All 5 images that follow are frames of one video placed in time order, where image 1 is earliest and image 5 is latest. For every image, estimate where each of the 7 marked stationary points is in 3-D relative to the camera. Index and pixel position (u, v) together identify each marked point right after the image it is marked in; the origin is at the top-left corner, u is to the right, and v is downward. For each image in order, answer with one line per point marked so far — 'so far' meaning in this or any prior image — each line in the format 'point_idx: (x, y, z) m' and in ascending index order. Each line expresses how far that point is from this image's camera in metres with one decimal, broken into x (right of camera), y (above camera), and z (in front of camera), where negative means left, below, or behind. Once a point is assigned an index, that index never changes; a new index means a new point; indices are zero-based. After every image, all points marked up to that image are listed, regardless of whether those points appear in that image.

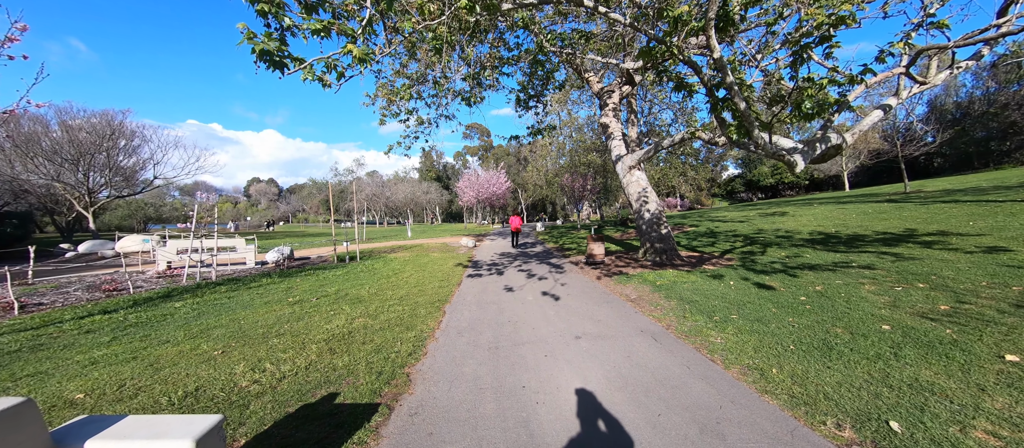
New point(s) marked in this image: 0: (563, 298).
0: (+1.0, -1.5, +6.6) m
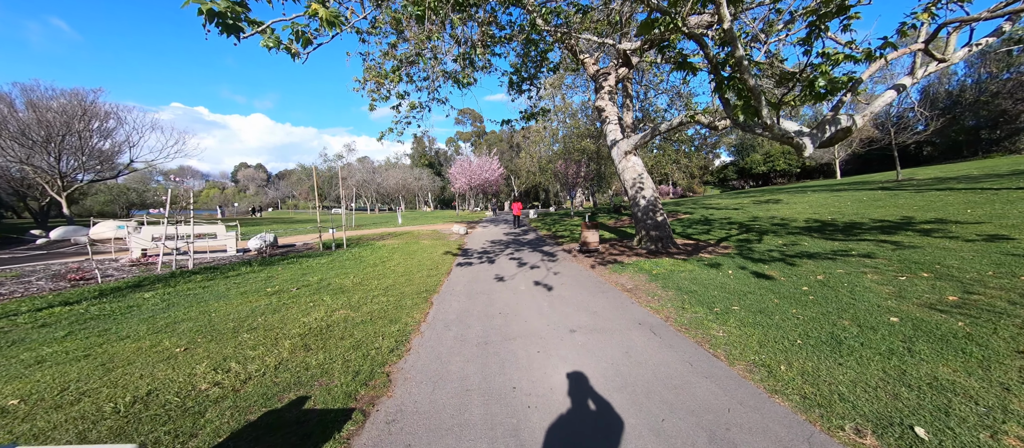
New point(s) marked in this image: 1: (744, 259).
0: (+0.9, -1.2, +6.3) m
1: (+5.2, -0.8, +7.5) m
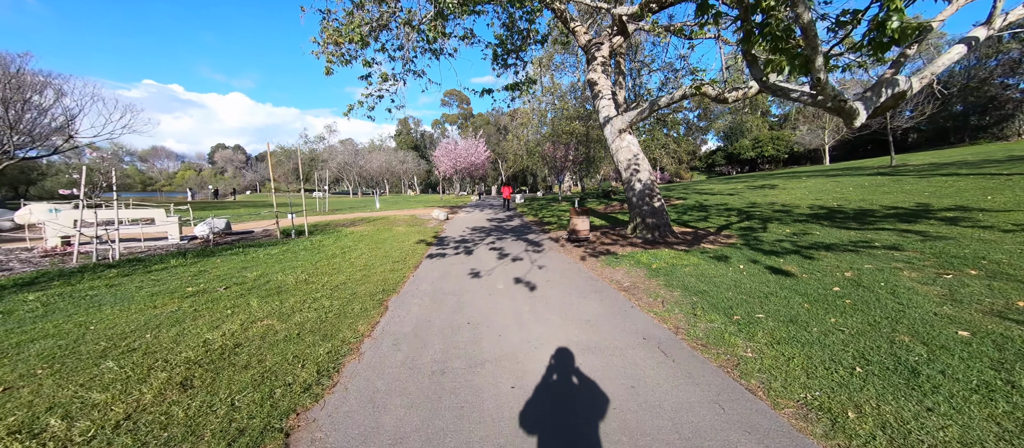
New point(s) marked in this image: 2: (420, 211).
0: (+0.5, -1.0, +5.3) m
1: (+4.8, -0.5, +6.6) m
2: (-5.3, +0.7, +19.1) m
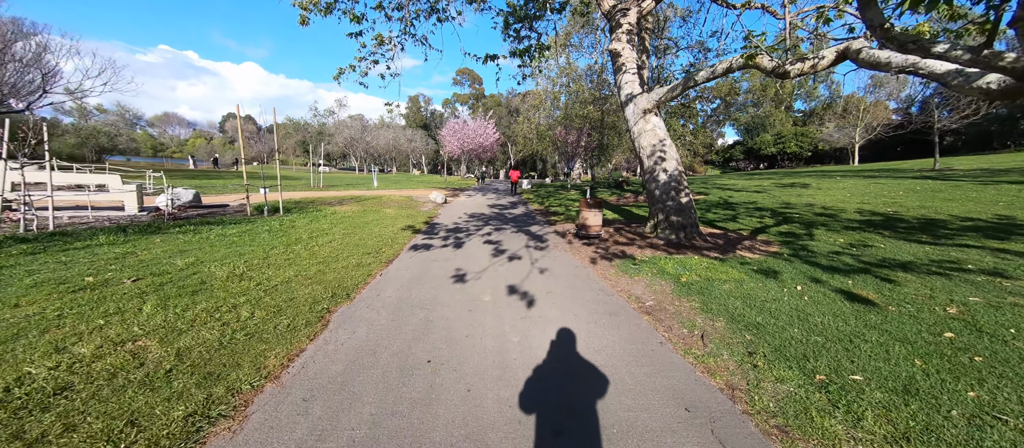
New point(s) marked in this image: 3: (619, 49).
0: (+0.4, -1.0, +4.1) m
1: (+4.7, -0.7, +5.3) m
2: (-5.0, +1.7, +17.9) m
3: (+2.9, +4.7, +8.9) m
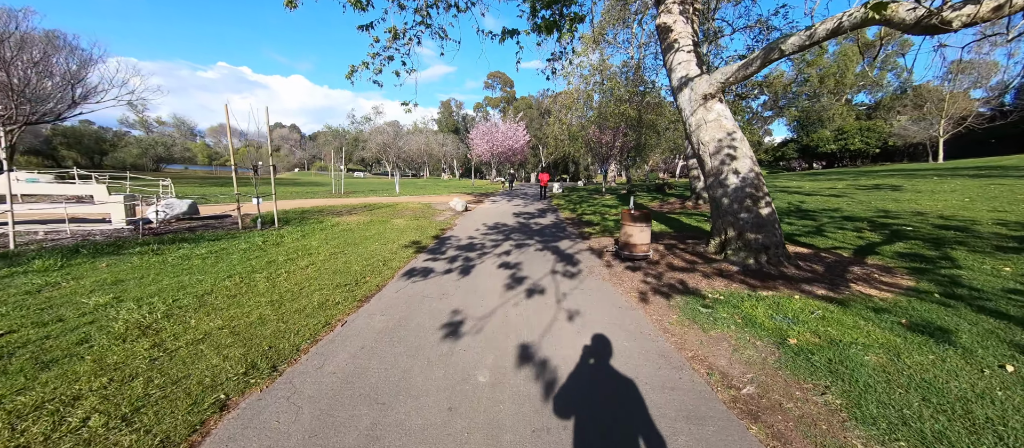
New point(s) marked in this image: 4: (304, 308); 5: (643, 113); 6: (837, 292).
0: (+0.5, -1.3, +2.5) m
1: (+4.9, -1.0, +3.4) m
2: (-3.7, +1.3, +16.8) m
3: (+3.4, +4.4, +7.1) m
4: (-2.3, -0.9, +3.8) m
5: (+6.6, +5.8, +17.1) m
6: (+4.1, -0.9, +4.2) m
